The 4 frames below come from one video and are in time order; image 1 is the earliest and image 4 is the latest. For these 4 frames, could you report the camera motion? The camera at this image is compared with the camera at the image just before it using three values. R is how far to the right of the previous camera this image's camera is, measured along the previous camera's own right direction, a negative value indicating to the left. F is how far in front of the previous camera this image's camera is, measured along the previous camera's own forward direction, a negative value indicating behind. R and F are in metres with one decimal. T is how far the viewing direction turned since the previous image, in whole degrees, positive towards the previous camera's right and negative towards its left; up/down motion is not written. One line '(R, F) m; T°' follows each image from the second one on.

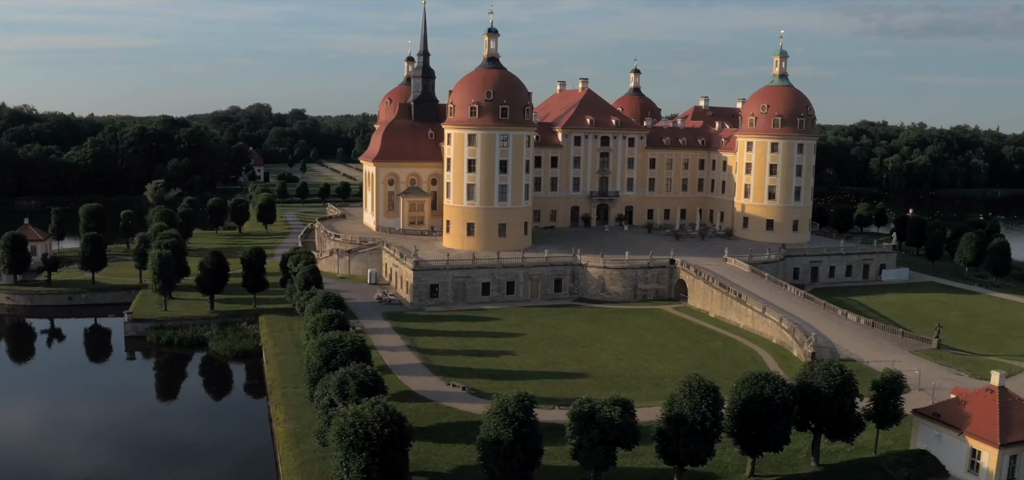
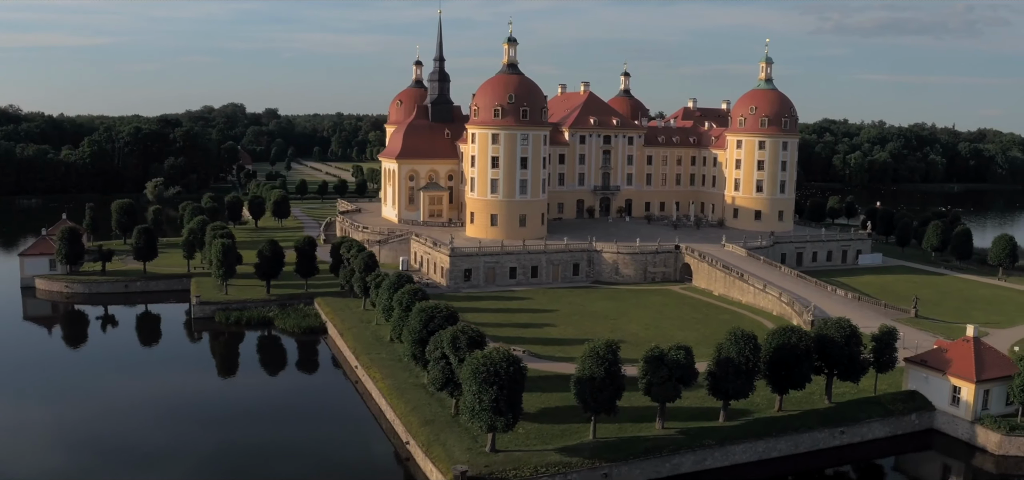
(-4.0, -5.0) m; +3°
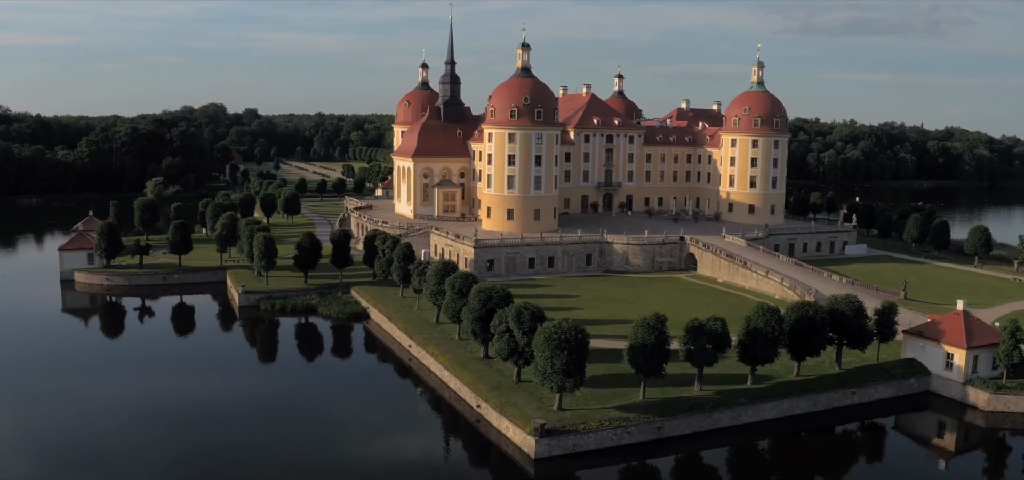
(-3.3, -3.6) m; +2°
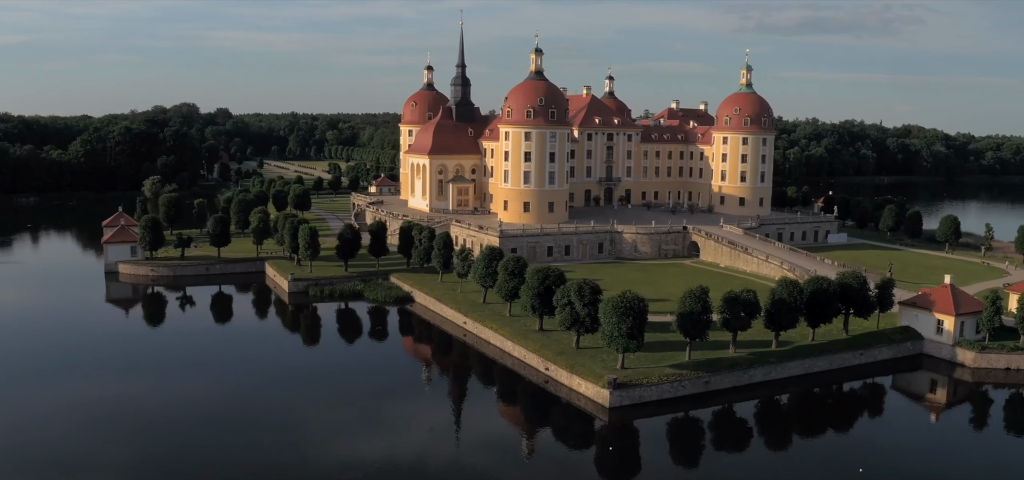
(-4.4, -4.4) m; +3°
